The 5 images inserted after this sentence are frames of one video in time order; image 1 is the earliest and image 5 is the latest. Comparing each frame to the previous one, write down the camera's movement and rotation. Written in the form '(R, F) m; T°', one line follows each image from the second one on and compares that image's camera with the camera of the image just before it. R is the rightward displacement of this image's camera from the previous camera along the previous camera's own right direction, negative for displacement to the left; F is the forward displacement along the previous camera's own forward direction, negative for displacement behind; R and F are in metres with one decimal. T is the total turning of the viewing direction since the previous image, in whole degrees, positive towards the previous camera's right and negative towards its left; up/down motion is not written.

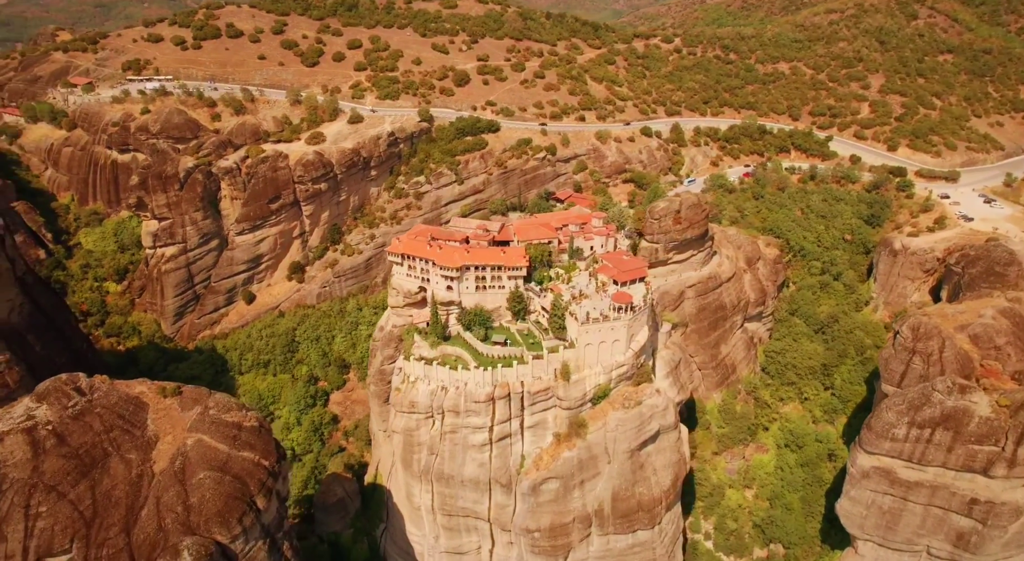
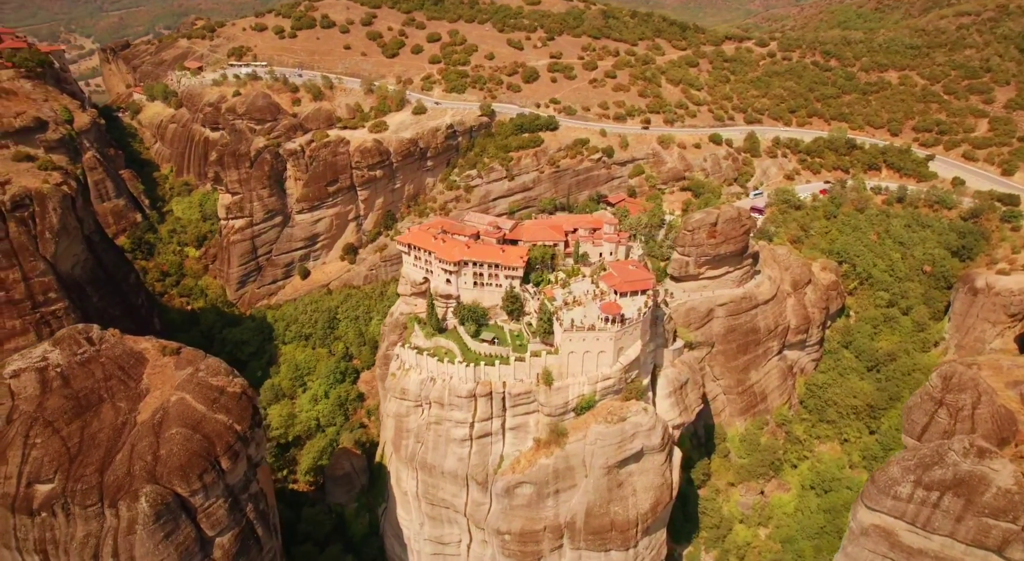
(+5.8, +0.6) m; -11°
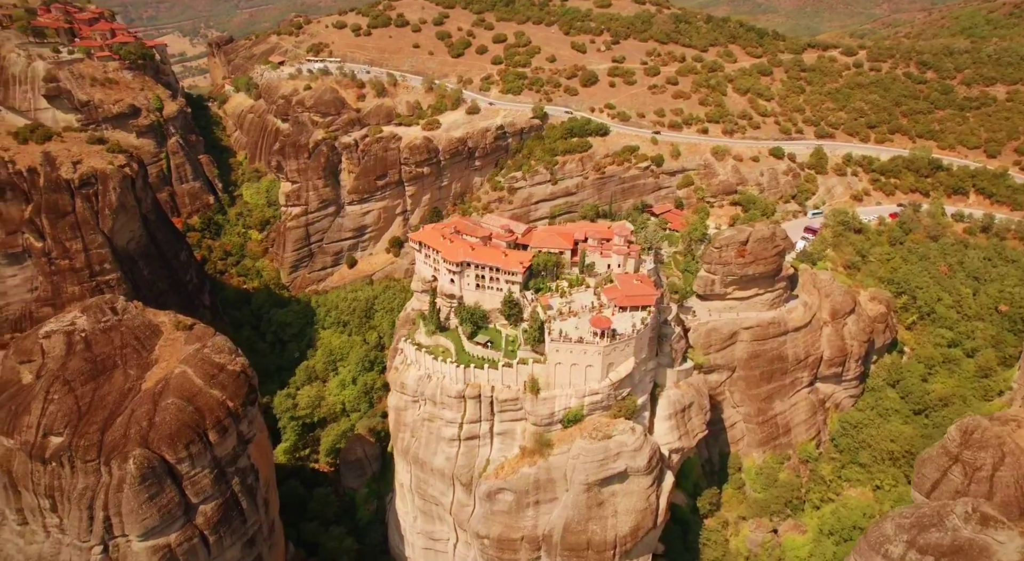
(+4.6, +0.5) m; -9°
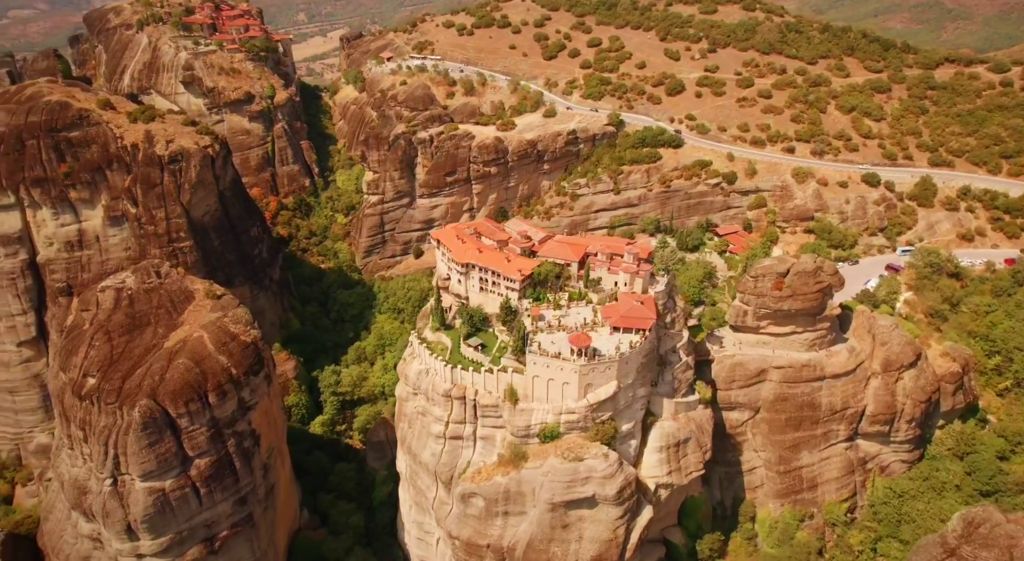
(+6.5, +1.1) m; -13°
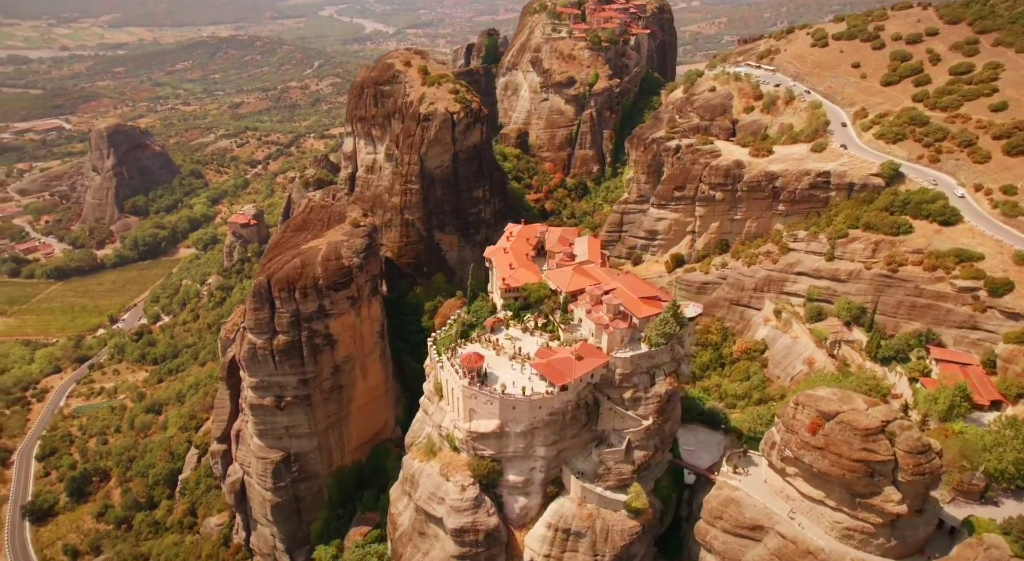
(+18.3, +8.7) m; -42°
